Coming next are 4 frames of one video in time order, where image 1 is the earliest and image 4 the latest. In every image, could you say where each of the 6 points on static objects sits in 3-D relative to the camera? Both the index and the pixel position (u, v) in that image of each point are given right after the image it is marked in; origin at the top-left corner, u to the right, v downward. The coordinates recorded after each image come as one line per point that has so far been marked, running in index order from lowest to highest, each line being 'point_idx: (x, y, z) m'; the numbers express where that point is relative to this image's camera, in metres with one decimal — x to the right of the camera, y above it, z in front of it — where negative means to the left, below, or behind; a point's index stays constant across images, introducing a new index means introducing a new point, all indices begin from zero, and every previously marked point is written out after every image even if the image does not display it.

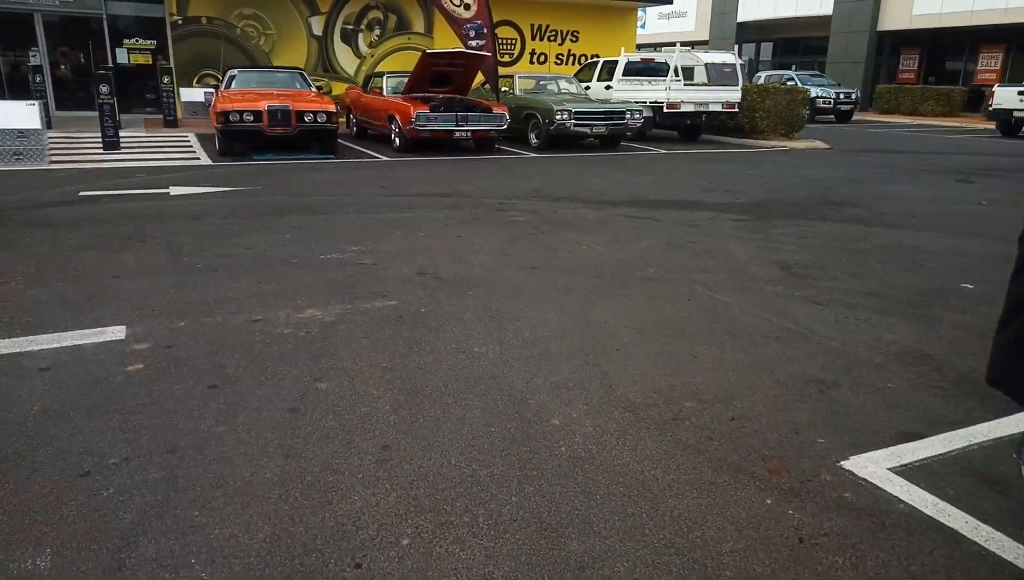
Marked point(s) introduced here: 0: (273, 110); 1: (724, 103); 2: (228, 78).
0: (-4.3, +3.2, +13.2) m
1: (+5.2, +4.5, +17.9) m
2: (-6.1, +4.5, +15.7) m
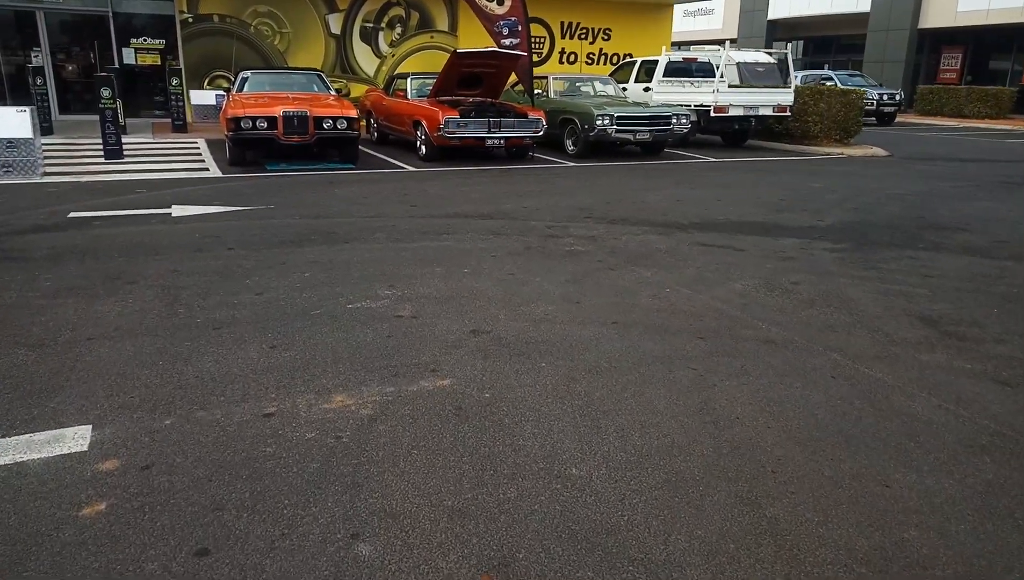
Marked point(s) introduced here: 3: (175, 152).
0: (-3.6, +2.8, +12.0) m
1: (+5.9, +4.1, +16.6) m
2: (-5.4, +4.1, +14.6) m
3: (-6.7, +2.7, +14.7) m
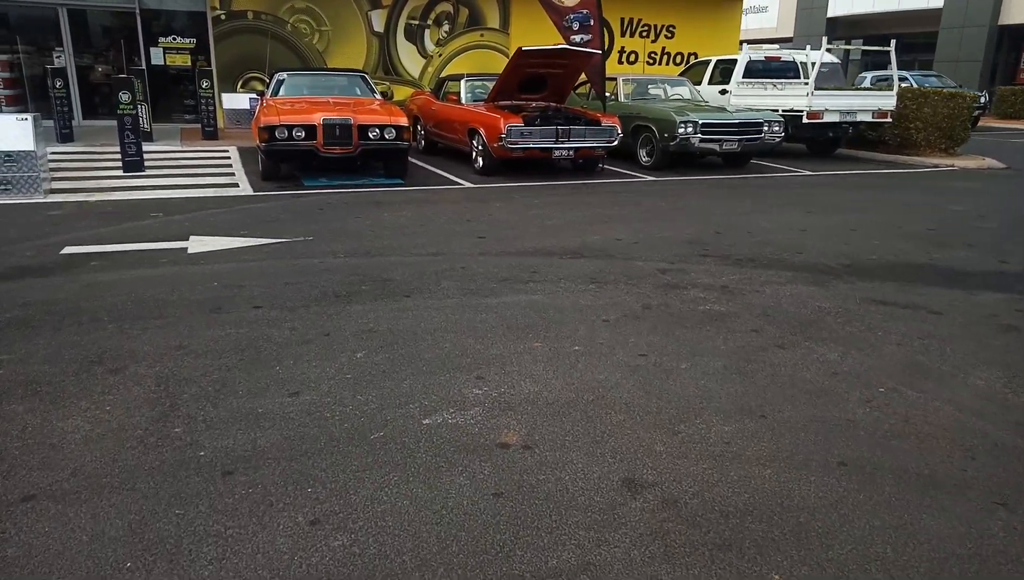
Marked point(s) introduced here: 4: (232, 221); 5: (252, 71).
0: (-2.6, +2.3, +10.4) m
1: (+7.2, +3.5, +14.6) m
2: (-4.2, +3.7, +13.0) m
3: (-5.5, +2.3, +13.2) m
4: (-3.0, +0.7, +8.0) m
5: (-6.2, +5.2, +17.5) m
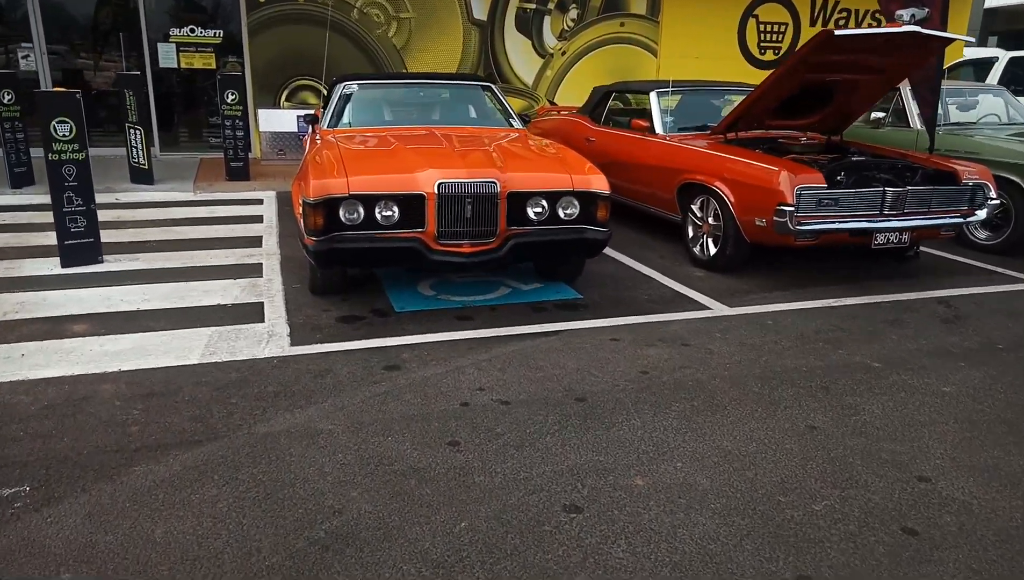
0: (-0.4, +0.6, +4.9) m
1: (+9.6, +1.7, +8.5) m
2: (-1.8, +2.0, +7.6) m
3: (-3.2, +0.6, +7.9) m
4: (-1.0, -1.0, +2.5) m
5: (-3.5, +3.6, +12.3) m
